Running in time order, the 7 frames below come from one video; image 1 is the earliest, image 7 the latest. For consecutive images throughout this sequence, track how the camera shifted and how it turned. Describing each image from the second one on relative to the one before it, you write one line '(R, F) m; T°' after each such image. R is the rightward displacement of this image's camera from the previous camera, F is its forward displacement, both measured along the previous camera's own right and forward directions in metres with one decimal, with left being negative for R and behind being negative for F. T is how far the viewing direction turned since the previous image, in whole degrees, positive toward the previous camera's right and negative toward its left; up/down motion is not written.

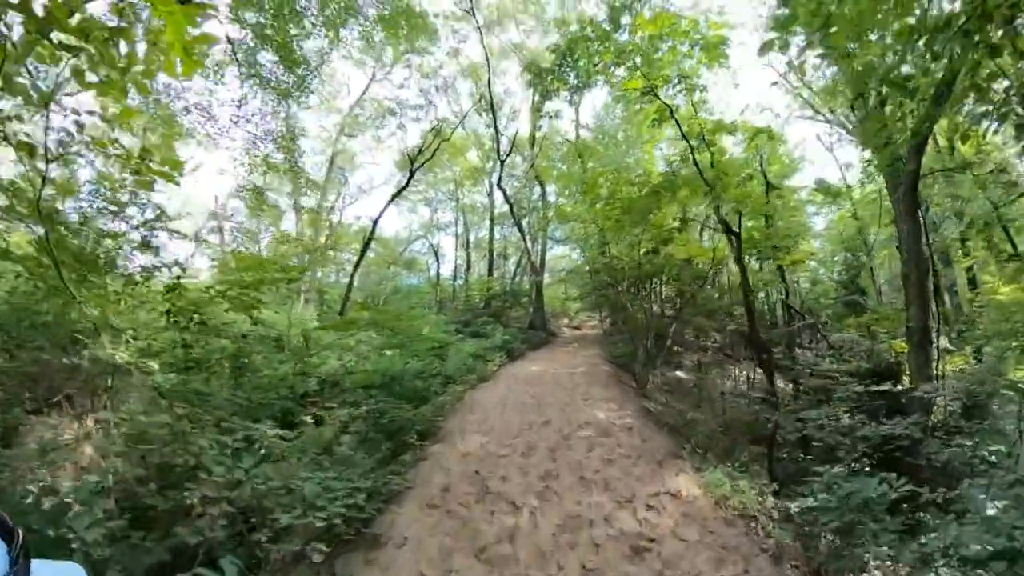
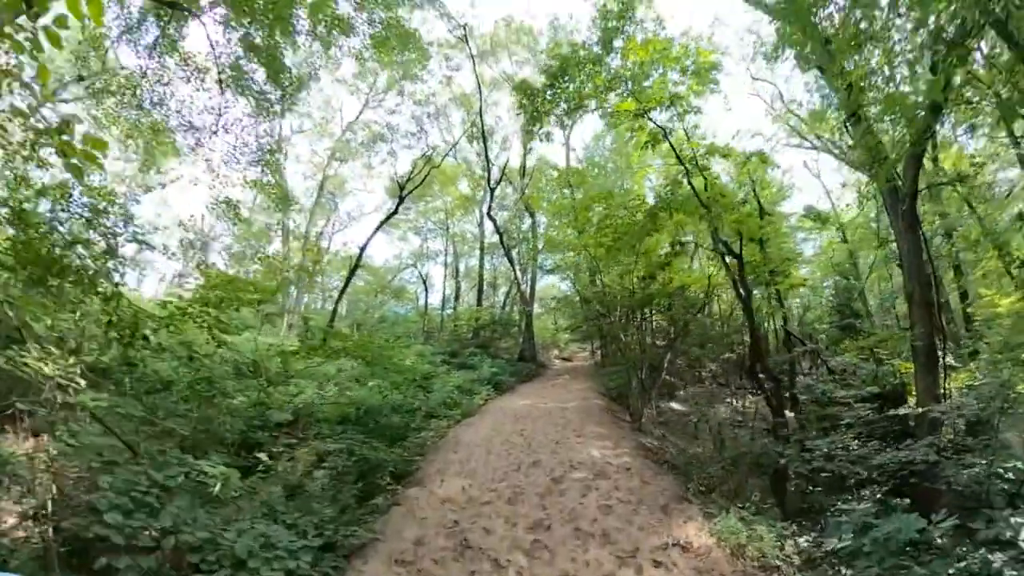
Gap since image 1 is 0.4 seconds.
(0.0, +0.3) m; +1°
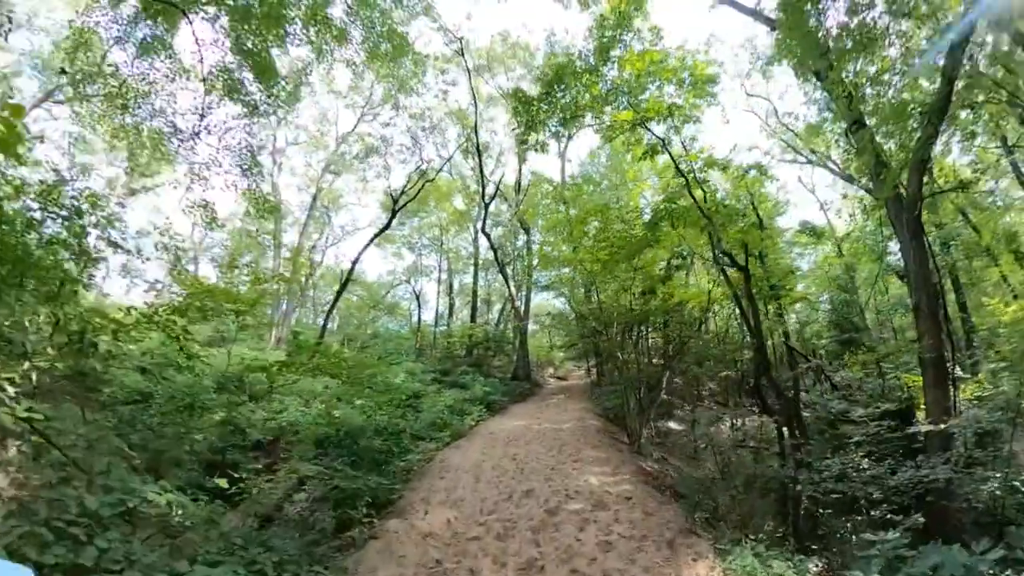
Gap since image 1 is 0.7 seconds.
(0.0, +0.3) m; +1°
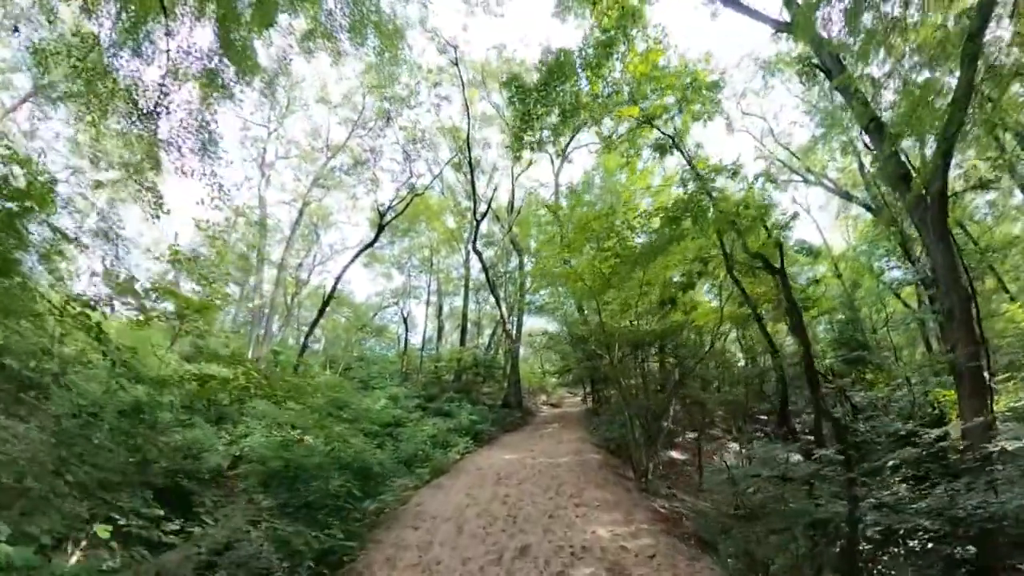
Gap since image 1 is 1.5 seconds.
(0.0, +0.7) m; +1°
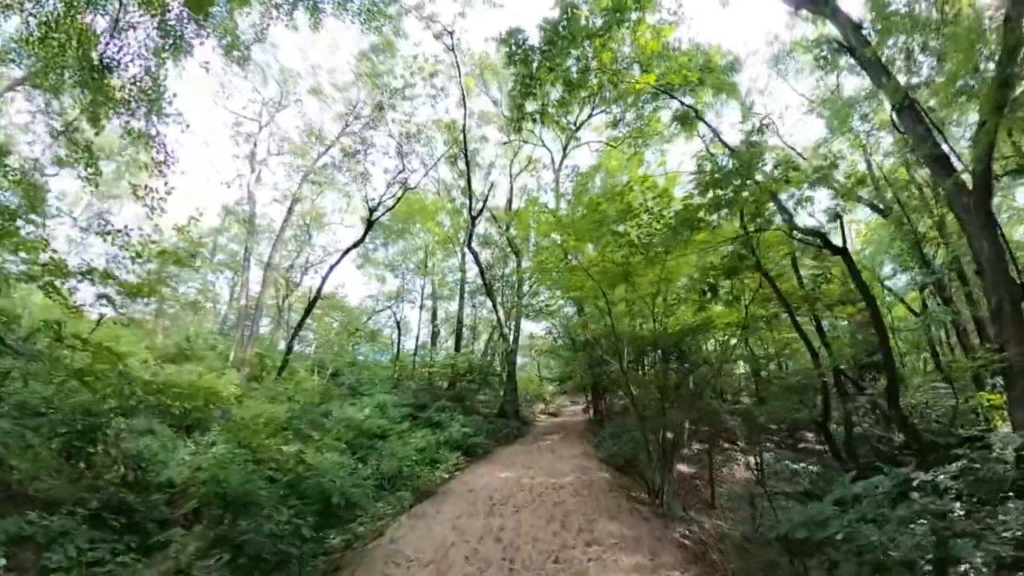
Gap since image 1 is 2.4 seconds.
(0.0, +0.6) m; 0°
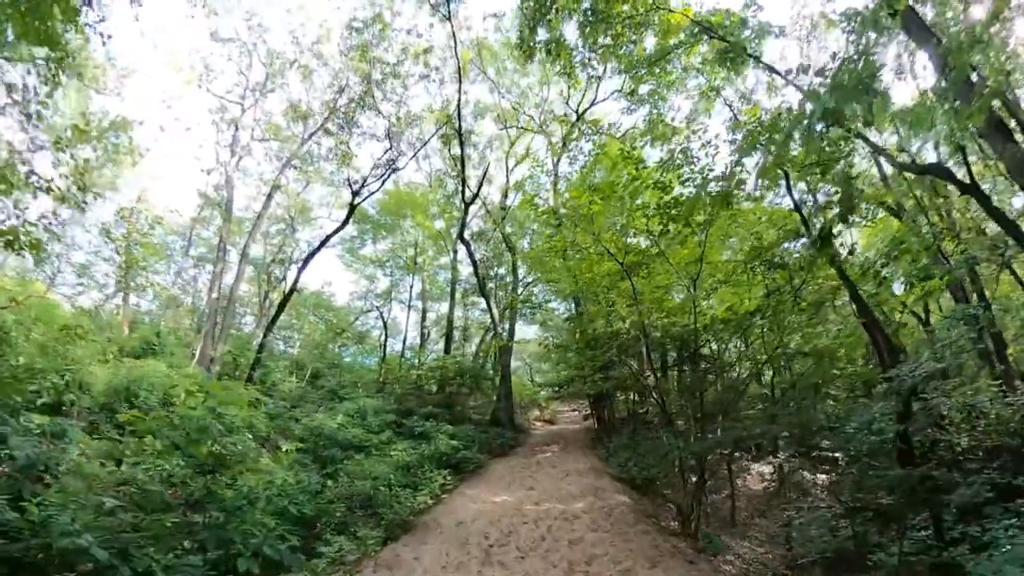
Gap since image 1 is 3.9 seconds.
(-0.1, +0.9) m; +1°
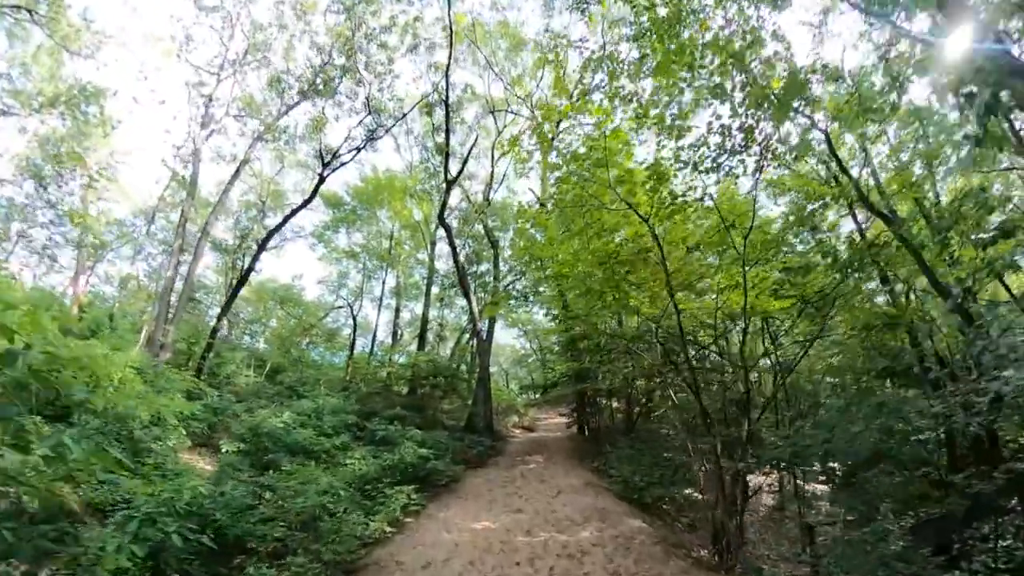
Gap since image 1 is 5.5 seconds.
(-0.1, +0.9) m; +2°
